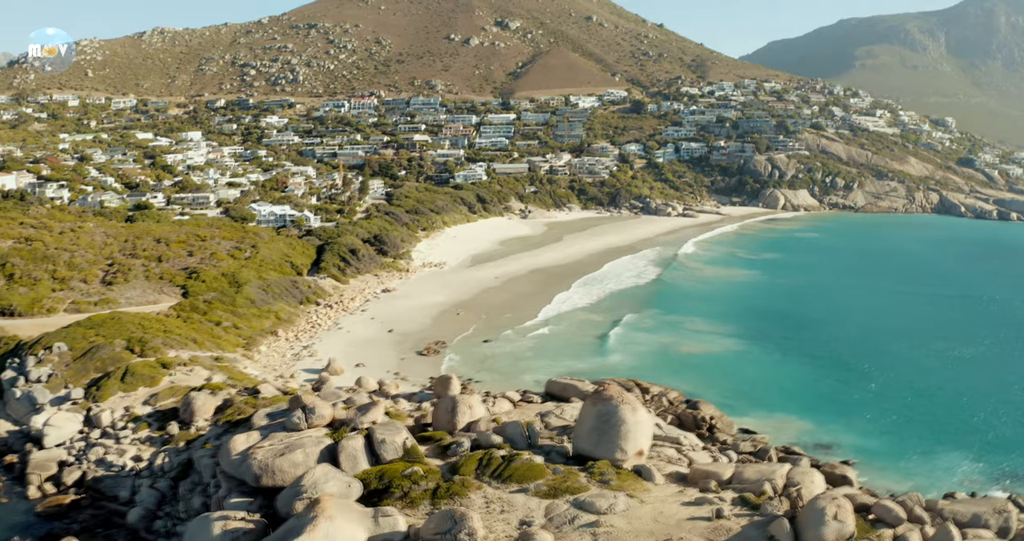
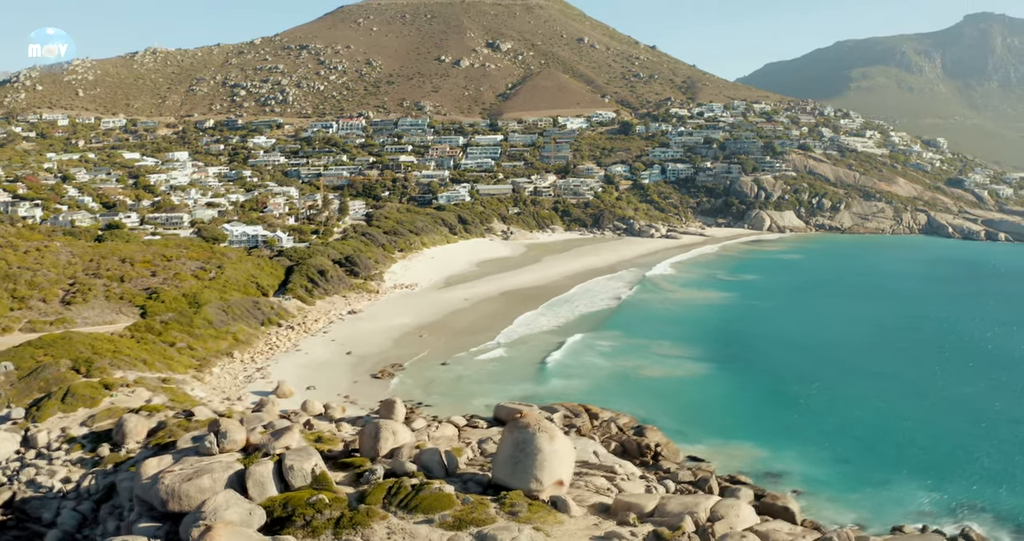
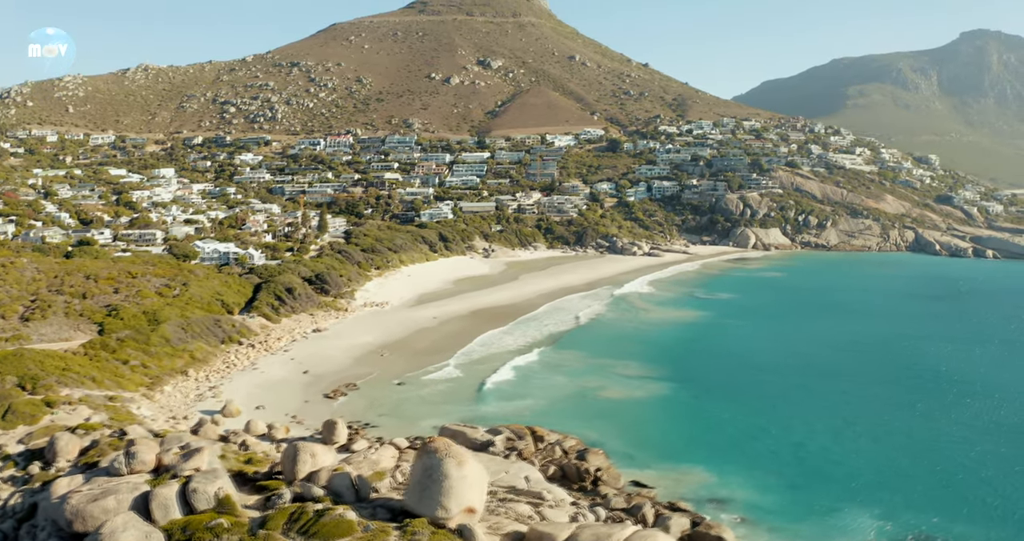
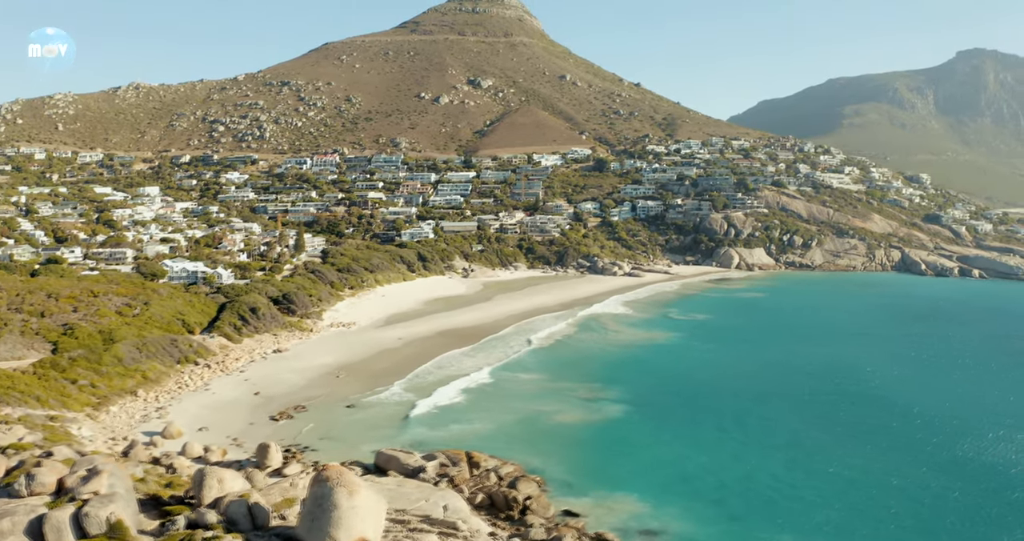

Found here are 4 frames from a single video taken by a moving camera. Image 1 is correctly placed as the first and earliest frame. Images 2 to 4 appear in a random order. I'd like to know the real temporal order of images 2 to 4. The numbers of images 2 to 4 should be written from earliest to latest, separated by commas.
2, 3, 4
